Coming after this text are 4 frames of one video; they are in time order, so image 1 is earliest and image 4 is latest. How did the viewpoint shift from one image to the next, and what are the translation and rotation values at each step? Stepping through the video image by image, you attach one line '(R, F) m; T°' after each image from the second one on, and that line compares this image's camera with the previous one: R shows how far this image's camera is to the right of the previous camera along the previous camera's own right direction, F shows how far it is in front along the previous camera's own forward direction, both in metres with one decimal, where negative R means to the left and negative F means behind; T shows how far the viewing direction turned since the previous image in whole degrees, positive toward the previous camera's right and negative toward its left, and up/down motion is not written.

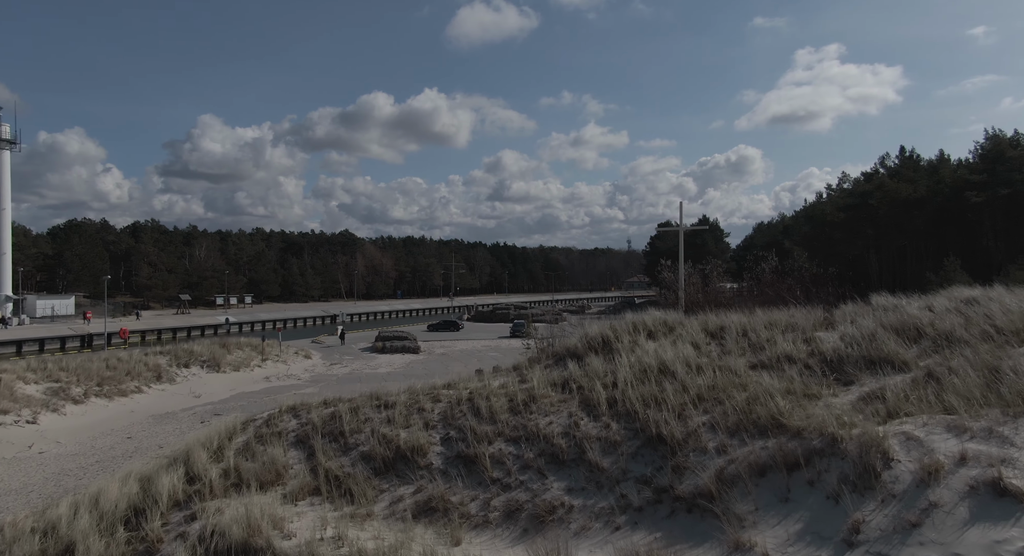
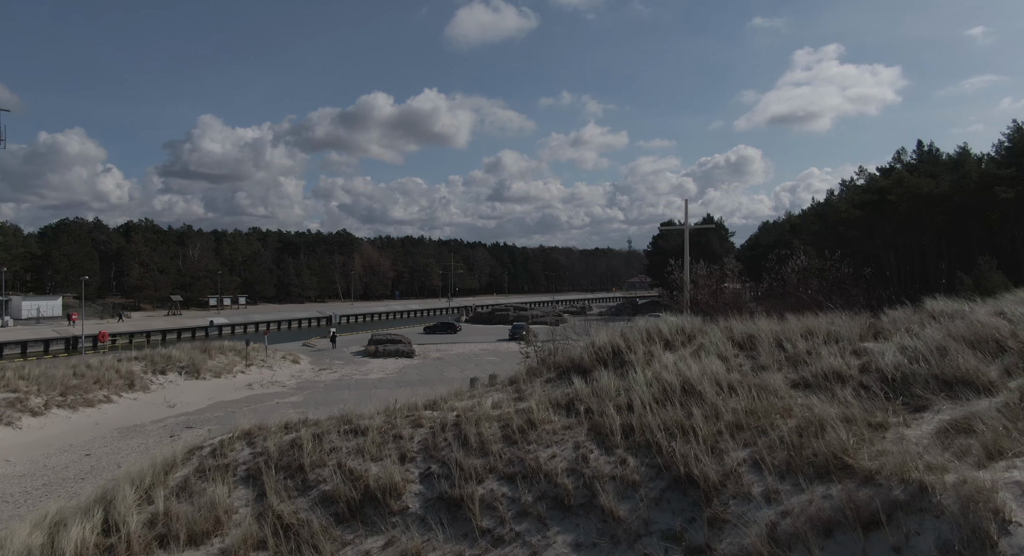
(+0.1, +1.6) m; 0°
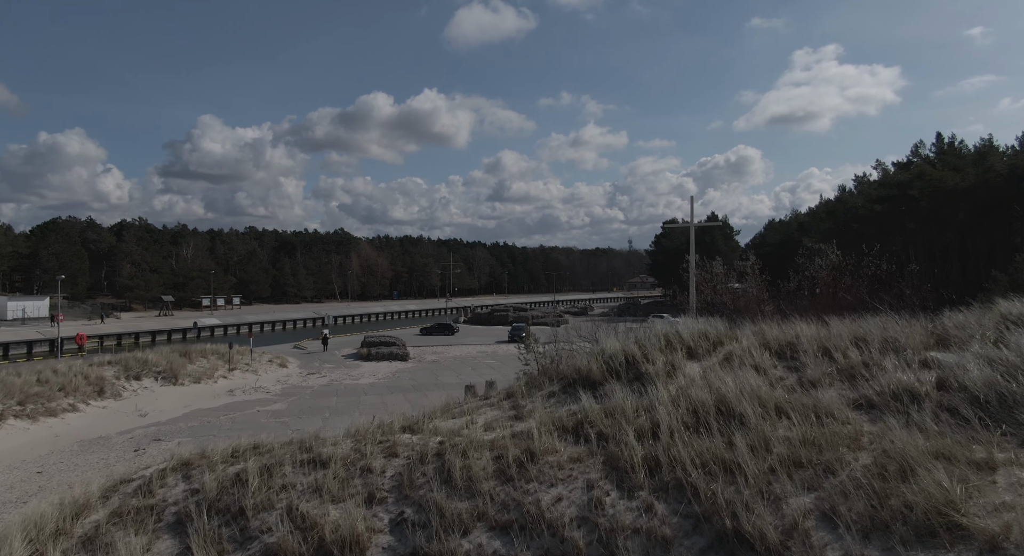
(0.0, +1.5) m; 0°
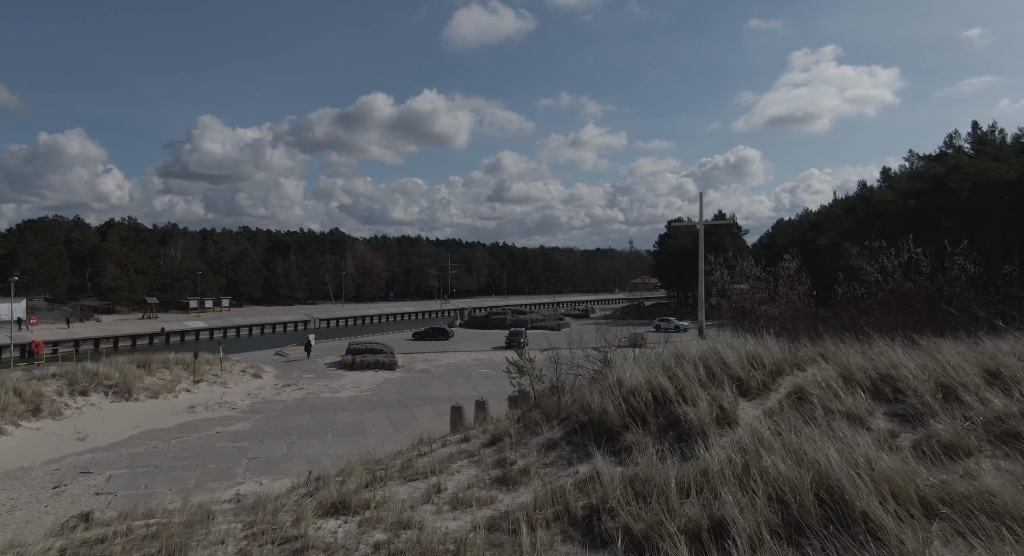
(+0.2, +2.5) m; 0°
